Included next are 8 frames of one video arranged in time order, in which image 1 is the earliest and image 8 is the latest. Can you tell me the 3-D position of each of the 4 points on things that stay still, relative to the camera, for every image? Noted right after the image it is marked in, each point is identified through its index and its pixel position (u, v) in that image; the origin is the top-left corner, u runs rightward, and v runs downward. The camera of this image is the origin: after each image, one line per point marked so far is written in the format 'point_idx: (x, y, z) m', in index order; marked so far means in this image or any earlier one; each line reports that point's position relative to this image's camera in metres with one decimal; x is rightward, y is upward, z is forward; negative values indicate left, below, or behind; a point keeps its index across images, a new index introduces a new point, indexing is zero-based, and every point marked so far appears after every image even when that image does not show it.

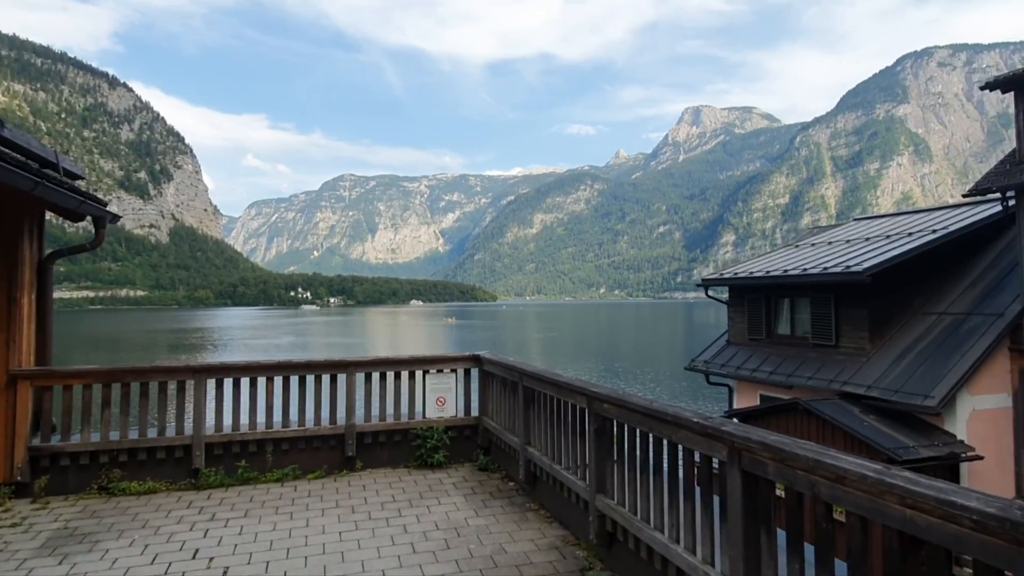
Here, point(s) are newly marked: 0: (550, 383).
0: (+0.8, -1.6, +10.8) m
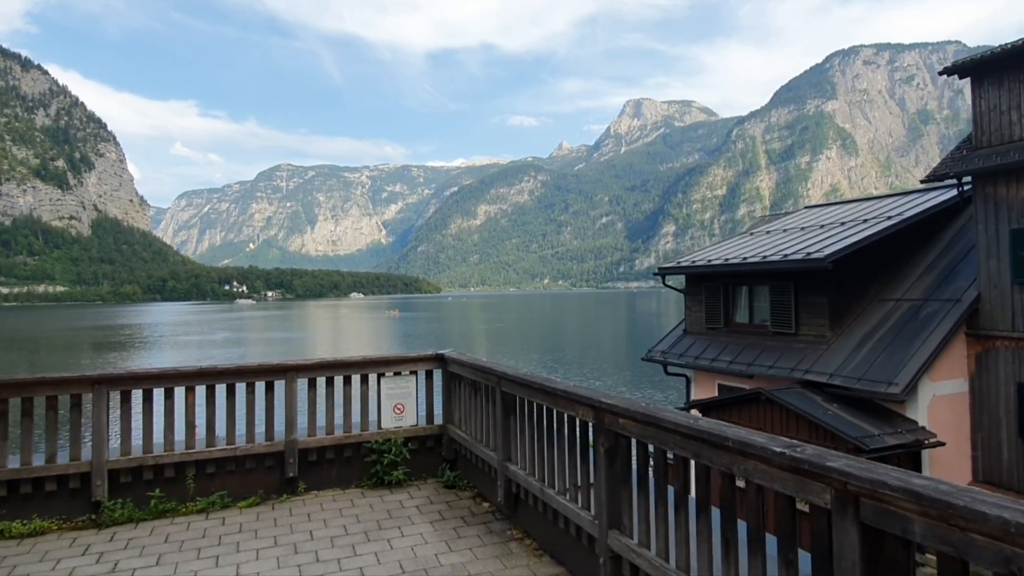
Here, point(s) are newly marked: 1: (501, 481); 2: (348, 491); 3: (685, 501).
0: (+0.5, -1.4, +9.0) m
1: (-0.2, -3.2, +10.3) m
2: (-3.2, -4.1, +12.6) m
3: (+1.9, -2.3, +6.9) m
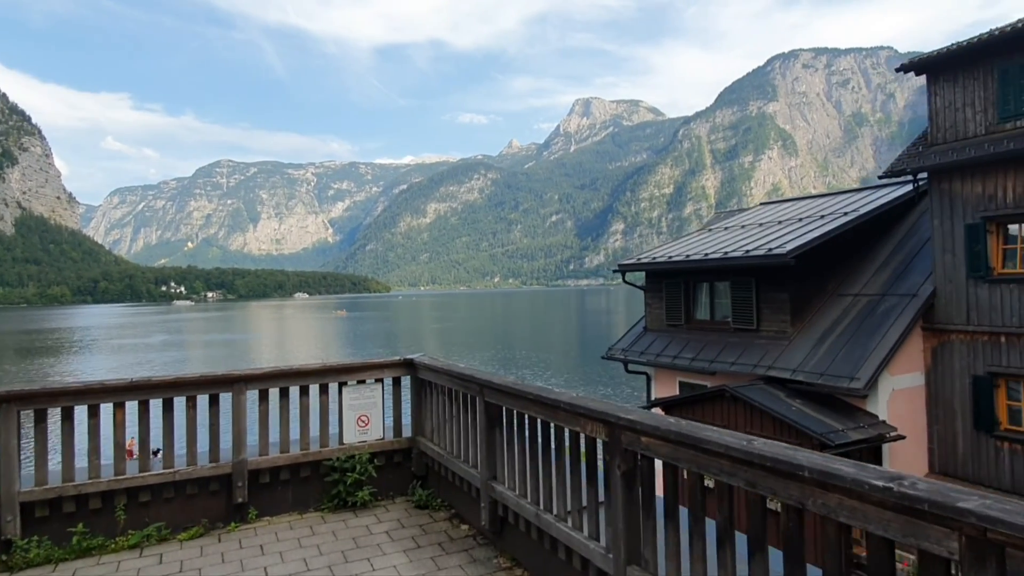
0: (+0.4, -1.4, +7.9) m
1: (-0.4, -3.1, +9.2) m
2: (-3.6, -4.1, +11.2) m
3: (+1.9, -2.3, +6.0) m
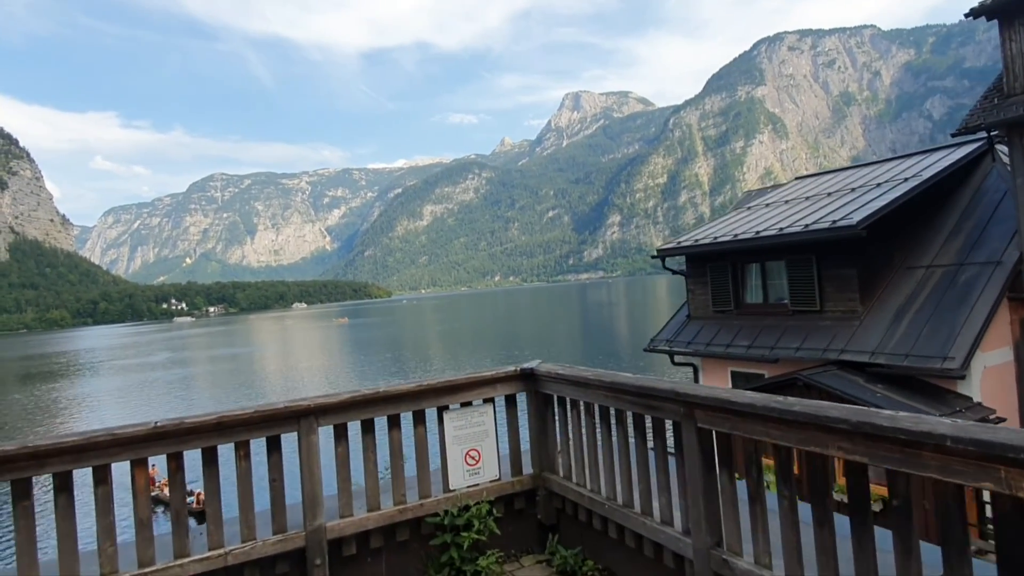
0: (+2.4, -1.0, +4.9) m
1: (+1.7, -2.8, +6.2) m
2: (-1.4, -3.9, +8.2) m
3: (+4.0, -1.9, +3.0) m
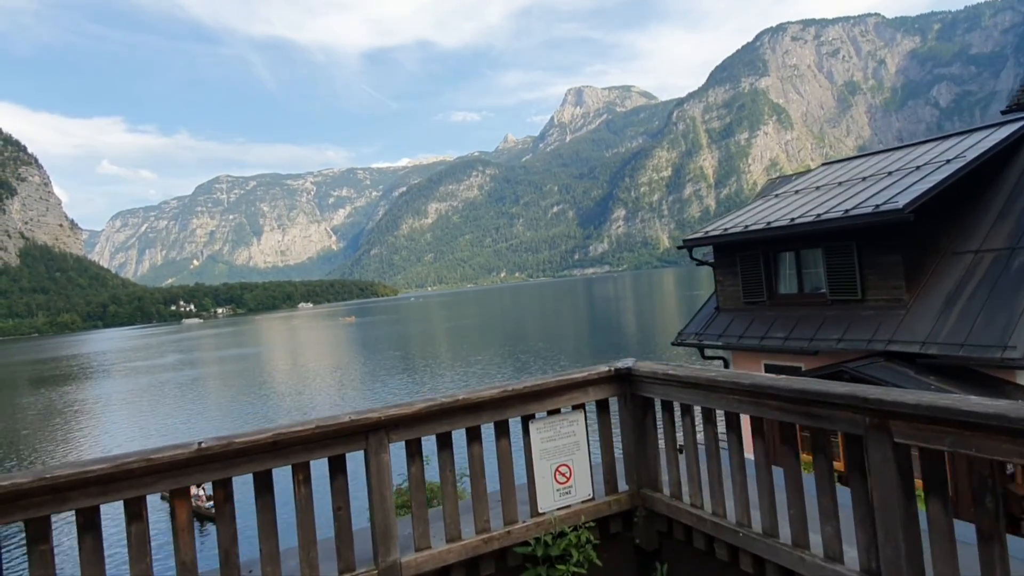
0: (+3.8, -0.9, +4.7) m
1: (+3.1, -2.7, +6.1) m
2: (0.0, -3.8, +8.1) m
3: (+5.4, -1.7, +2.8) m
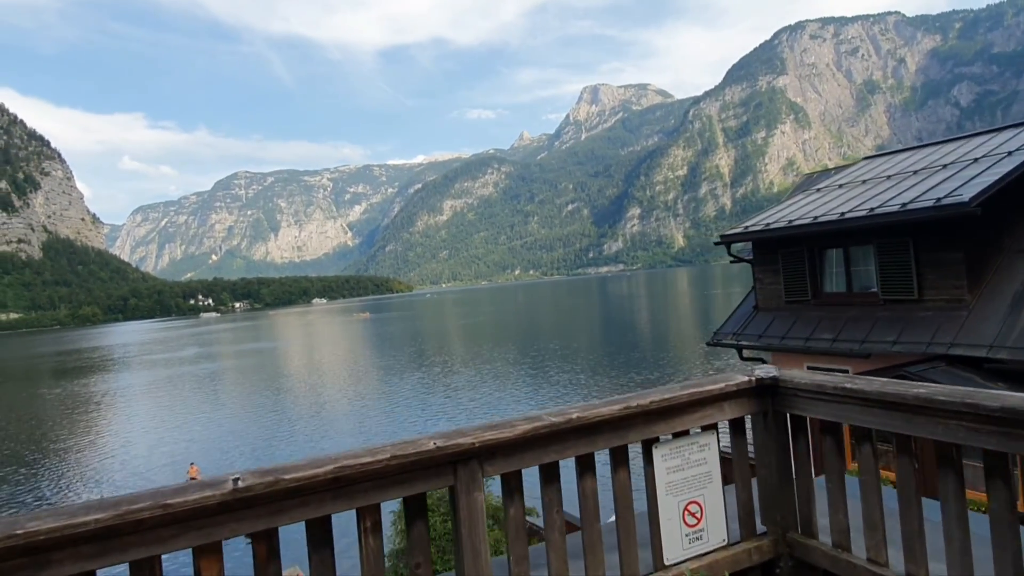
0: (+5.3, -0.1, +5.8) m
1: (+4.6, -1.9, +7.2) m
2: (+1.5, -3.0, +9.3) m
3: (+6.8, -0.9, +3.9) m
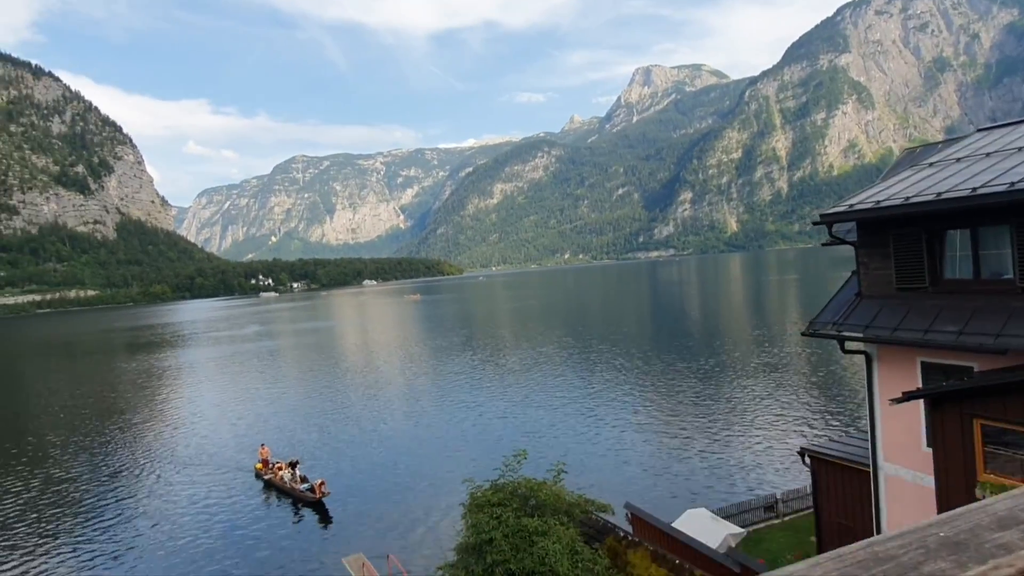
0: (+9.8, +1.8, +7.3) m
1: (+9.2, 0.0, +8.8) m
2: (+6.3, -1.0, +11.1) m
3: (+11.2, +0.9, +5.3) m
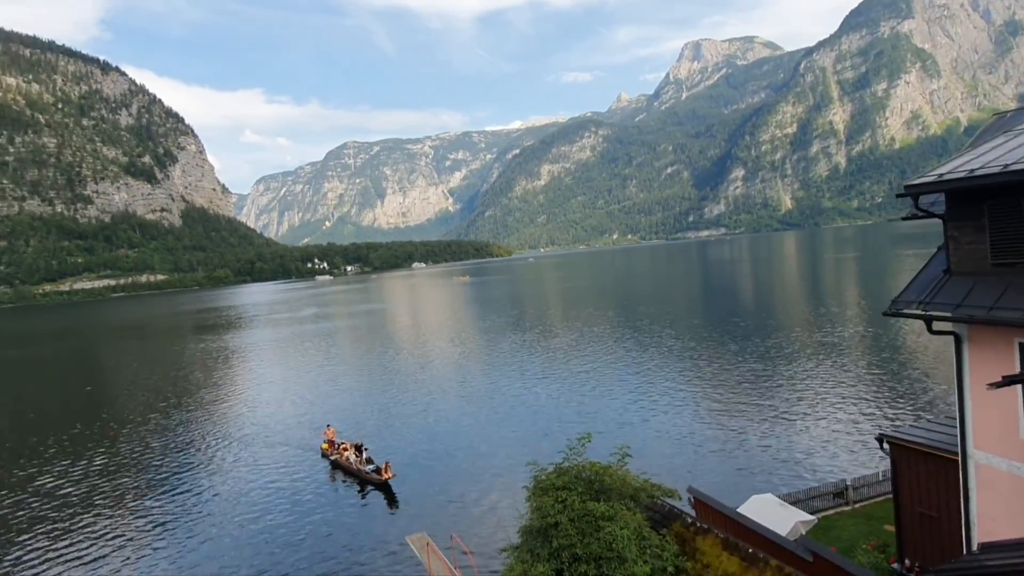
0: (+14.2, +3.7, +9.3) m
1: (+13.8, +2.0, +10.8) m
2: (+11.0, +1.0, +13.4) m
3: (+15.5, +2.8, +7.2) m
